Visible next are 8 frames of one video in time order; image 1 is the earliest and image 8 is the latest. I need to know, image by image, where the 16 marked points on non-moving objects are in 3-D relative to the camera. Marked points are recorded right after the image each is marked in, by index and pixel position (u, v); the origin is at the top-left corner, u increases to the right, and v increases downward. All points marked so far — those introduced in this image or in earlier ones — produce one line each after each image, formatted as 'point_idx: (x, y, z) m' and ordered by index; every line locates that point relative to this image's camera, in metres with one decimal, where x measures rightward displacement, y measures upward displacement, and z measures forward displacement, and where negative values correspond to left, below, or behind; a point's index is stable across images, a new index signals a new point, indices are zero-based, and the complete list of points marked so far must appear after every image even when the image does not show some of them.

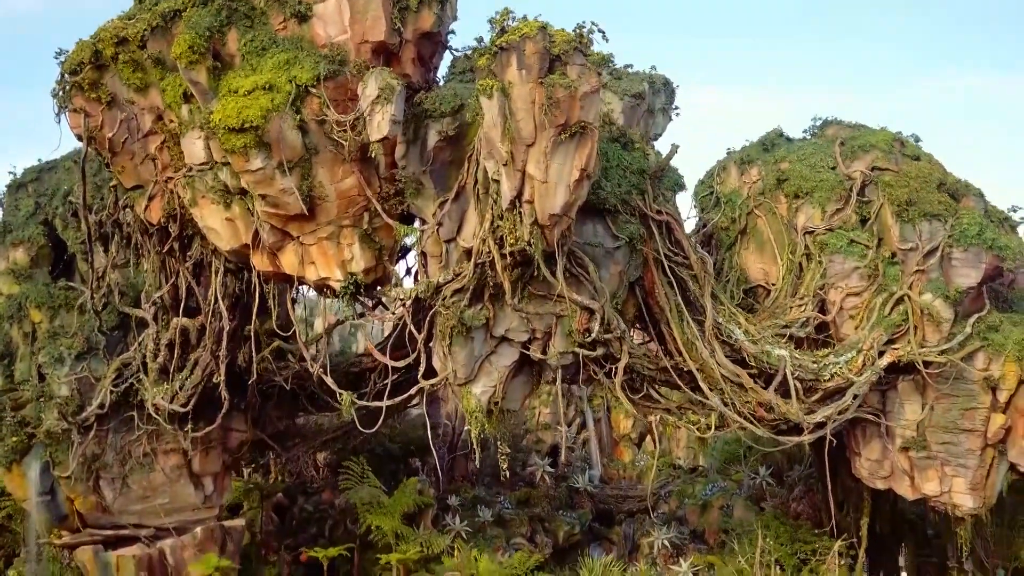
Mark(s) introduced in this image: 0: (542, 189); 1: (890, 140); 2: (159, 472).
0: (+0.2, +0.7, +5.8) m
1: (+3.9, +1.5, +8.4) m
2: (-4.2, -2.2, +9.7) m
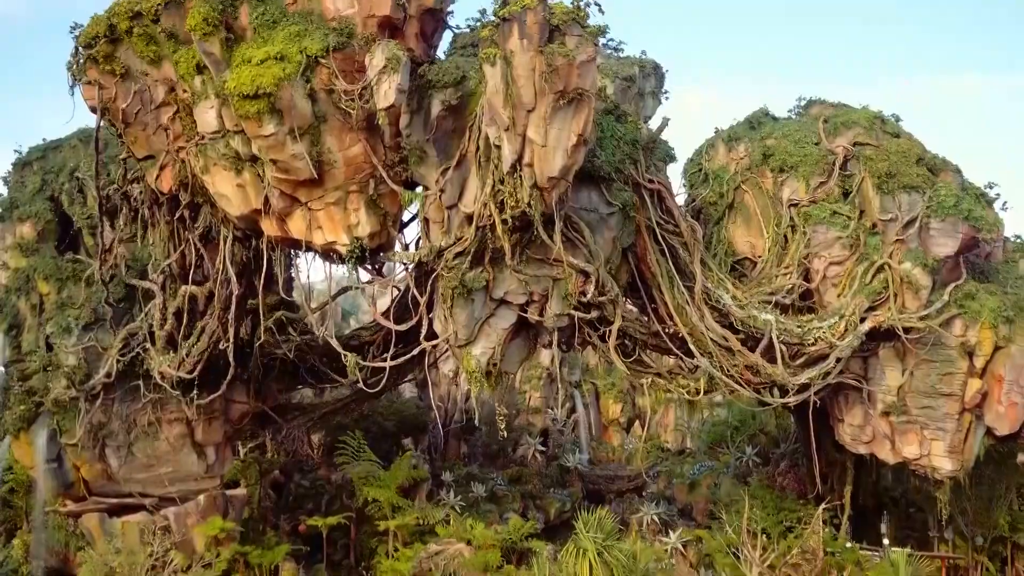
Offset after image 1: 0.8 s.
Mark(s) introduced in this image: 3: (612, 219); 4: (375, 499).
0: (+0.2, +1.0, +6.1) m
1: (+3.9, +1.8, +8.8) m
2: (-4.2, -1.9, +10.0) m
3: (+0.9, +0.6, +7.2) m
4: (-1.9, -3.0, +11.5) m
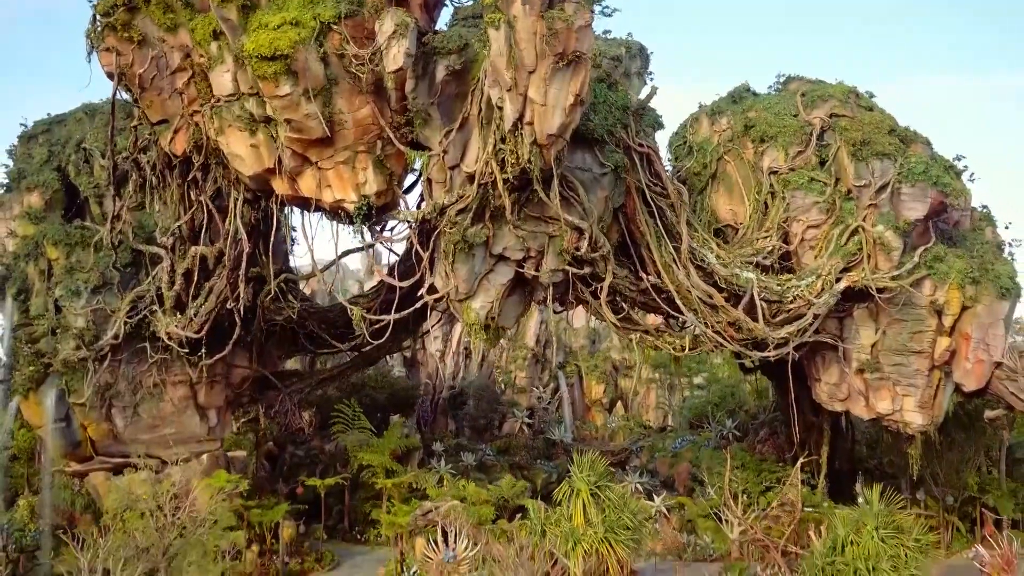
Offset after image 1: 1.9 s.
0: (+0.2, +1.4, +6.6) m
1: (+3.8, +2.2, +9.4) m
2: (-4.3, -1.4, +10.3) m
3: (+0.9, +1.0, +7.7) m
4: (-2.1, -2.6, +11.9) m
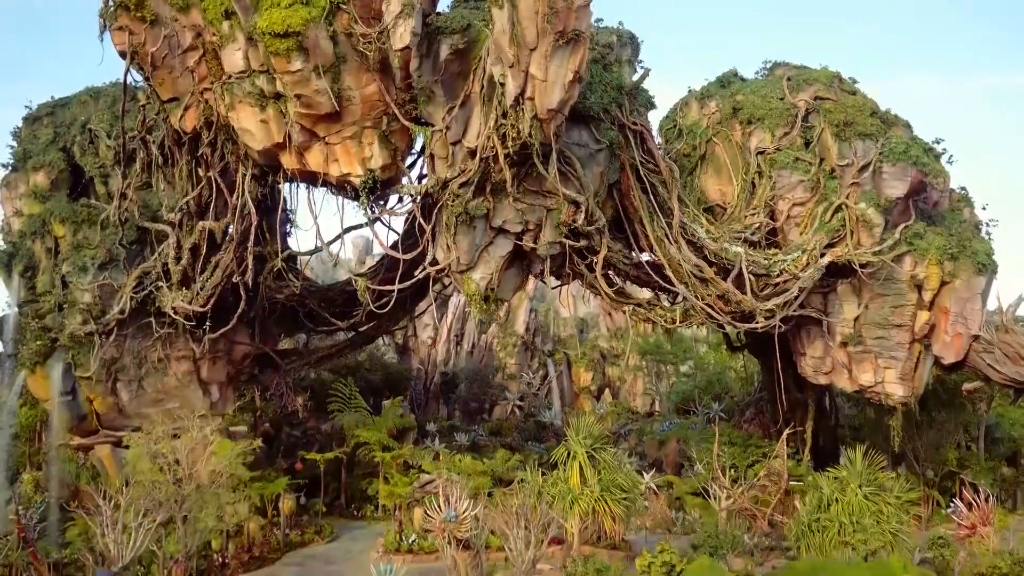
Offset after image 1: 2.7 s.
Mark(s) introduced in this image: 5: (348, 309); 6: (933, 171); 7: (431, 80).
0: (+0.3, +1.7, +6.9) m
1: (+3.8, +2.5, +9.8) m
2: (-4.4, -1.1, +10.6) m
3: (+0.9, +1.3, +8.1) m
4: (-2.2, -2.3, +12.2) m
5: (-2.3, -0.3, +11.3) m
6: (+4.7, +1.3, +9.2) m
7: (-0.8, +1.9, +7.6) m
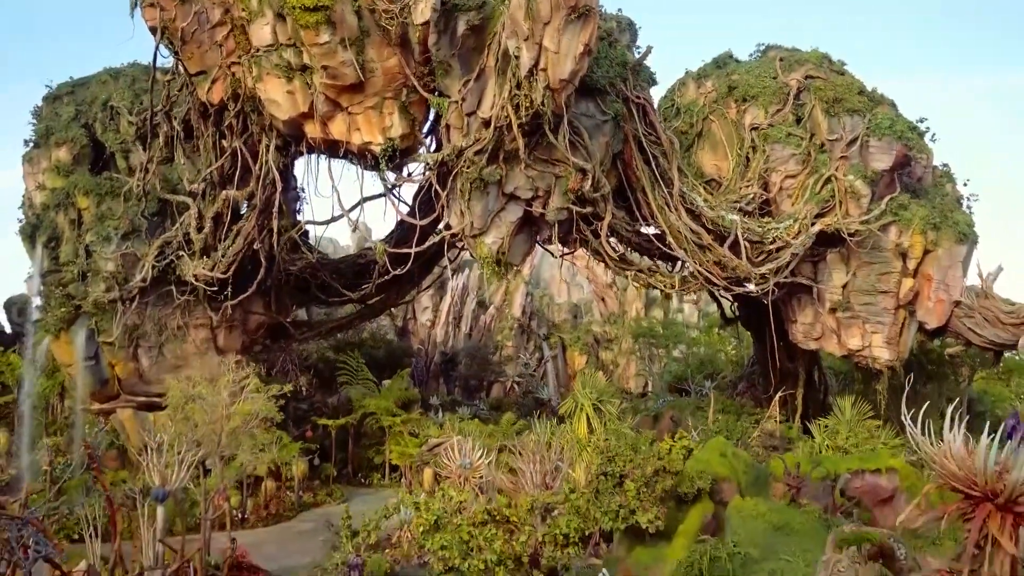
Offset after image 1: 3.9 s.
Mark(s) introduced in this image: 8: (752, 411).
0: (+0.4, +2.1, +7.4) m
1: (+3.9, +2.9, +10.3) m
2: (-4.3, -0.7, +11.0) m
3: (+1.0, +1.7, +8.6) m
4: (-2.1, -1.9, +12.7) m
5: (-2.2, +0.1, +11.8) m
6: (+4.8, +1.7, +9.8) m
7: (-0.6, +2.3, +8.1) m
8: (+3.7, -1.9, +12.7) m
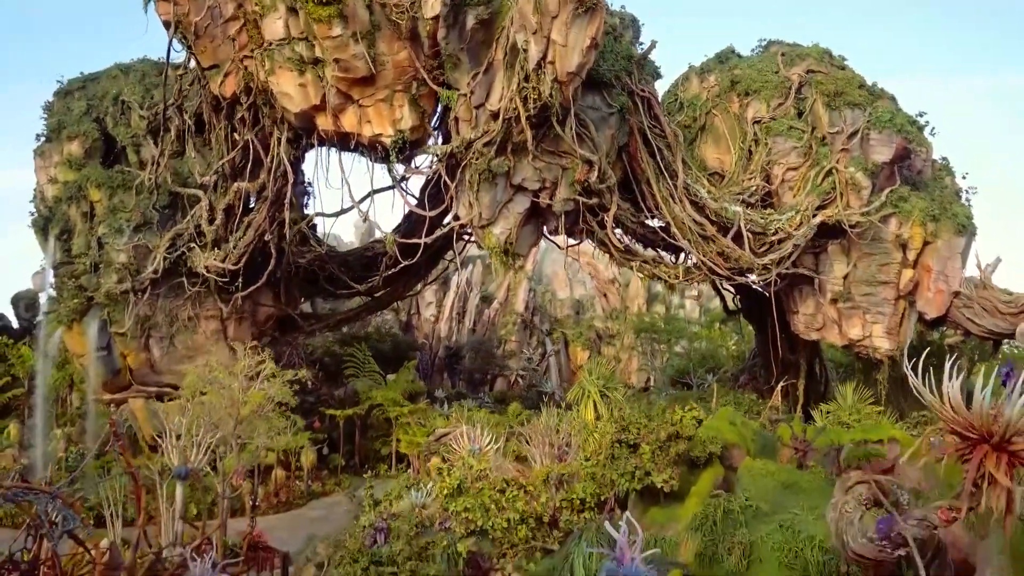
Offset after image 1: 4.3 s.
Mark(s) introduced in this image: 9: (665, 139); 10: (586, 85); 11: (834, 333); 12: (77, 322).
0: (+0.5, +2.2, +7.6) m
1: (+3.9, +3.0, +10.5) m
2: (-4.2, -0.6, +11.2) m
3: (+1.1, +1.8, +8.7) m
4: (-2.0, -1.8, +12.9) m
5: (-2.1, +0.2, +12.0) m
6: (+4.9, +1.8, +9.9) m
7: (-0.6, +2.4, +8.3) m
8: (+3.8, -1.8, +12.9) m
9: (+1.8, +1.7, +9.5) m
10: (+0.8, +2.1, +8.6) m
11: (+4.1, -0.6, +10.4) m
12: (-5.7, -0.5, +10.8) m
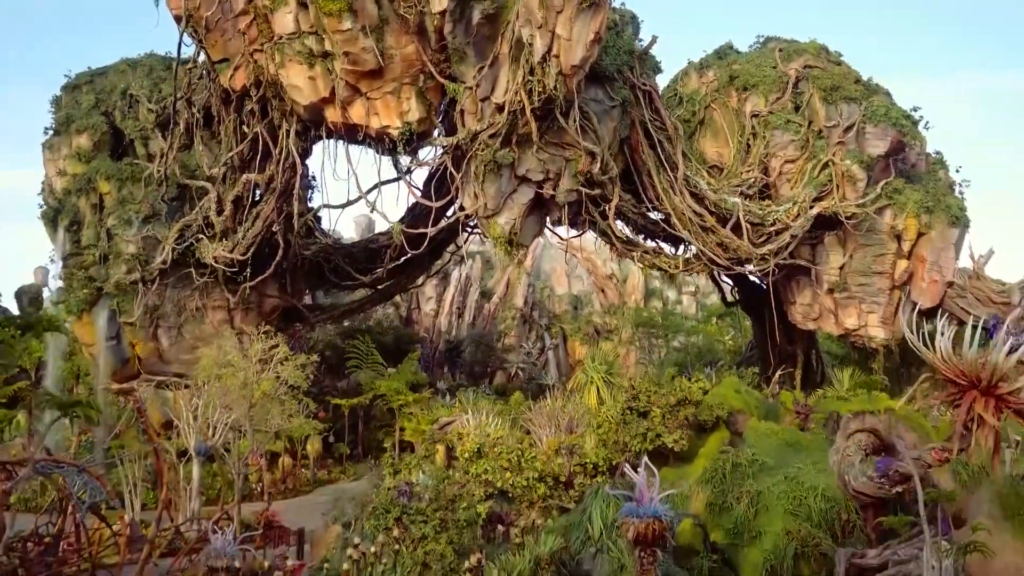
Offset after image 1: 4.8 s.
0: (+0.5, +2.3, +7.8) m
1: (+4.0, +3.1, +10.7) m
2: (-4.2, -0.5, +11.4) m
3: (+1.1, +1.9, +9.0) m
4: (-2.0, -1.7, +13.1) m
5: (-2.1, +0.3, +12.2) m
6: (+4.9, +1.9, +10.2) m
7: (-0.5, +2.5, +8.5) m
8: (+3.8, -1.7, +13.1) m
9: (+1.8, +1.8, +9.7) m
10: (+0.8, +2.3, +8.8) m
11: (+4.1, -0.4, +10.6) m
12: (-5.7, -0.3, +11.0) m
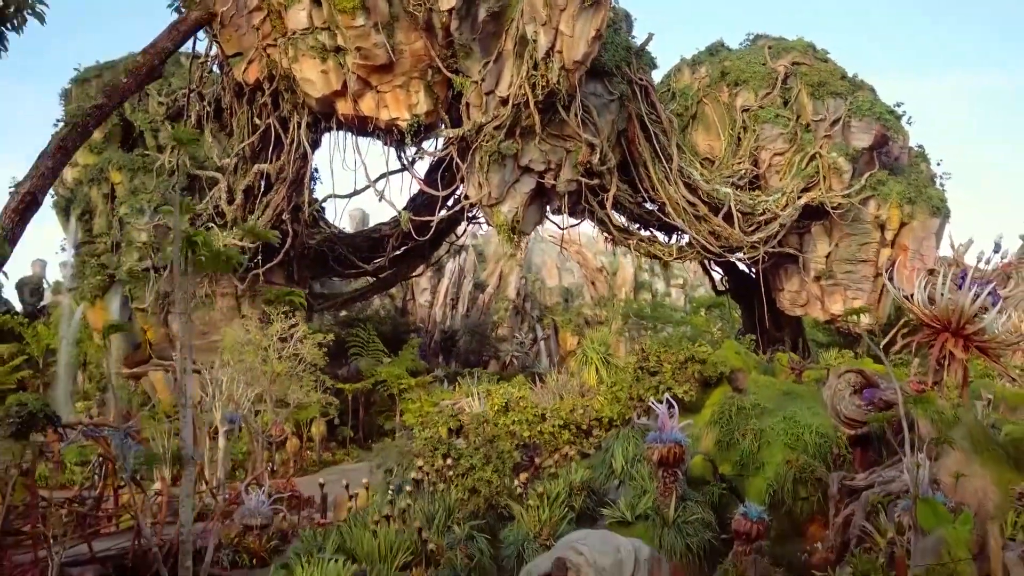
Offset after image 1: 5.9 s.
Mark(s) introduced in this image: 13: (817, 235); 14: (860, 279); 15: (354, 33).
0: (+0.6, +2.5, +8.2) m
1: (+4.0, +3.3, +11.2) m
2: (-4.2, -0.3, +11.7) m
3: (+1.1, +2.1, +9.4) m
4: (-2.1, -1.5, +13.5) m
5: (-2.1, +0.5, +12.6) m
6: (+5.0, +2.1, +10.7) m
7: (-0.5, +2.7, +8.9) m
8: (+3.7, -1.5, +13.6) m
9: (+1.8, +2.0, +10.1) m
10: (+0.9, +2.4, +9.3) m
11: (+4.1, -0.3, +11.1) m
12: (-5.7, -0.2, +11.3) m
13: (+4.0, +0.7, +10.8) m
14: (+4.5, +0.1, +10.7) m
15: (-1.6, +2.6, +8.5) m
